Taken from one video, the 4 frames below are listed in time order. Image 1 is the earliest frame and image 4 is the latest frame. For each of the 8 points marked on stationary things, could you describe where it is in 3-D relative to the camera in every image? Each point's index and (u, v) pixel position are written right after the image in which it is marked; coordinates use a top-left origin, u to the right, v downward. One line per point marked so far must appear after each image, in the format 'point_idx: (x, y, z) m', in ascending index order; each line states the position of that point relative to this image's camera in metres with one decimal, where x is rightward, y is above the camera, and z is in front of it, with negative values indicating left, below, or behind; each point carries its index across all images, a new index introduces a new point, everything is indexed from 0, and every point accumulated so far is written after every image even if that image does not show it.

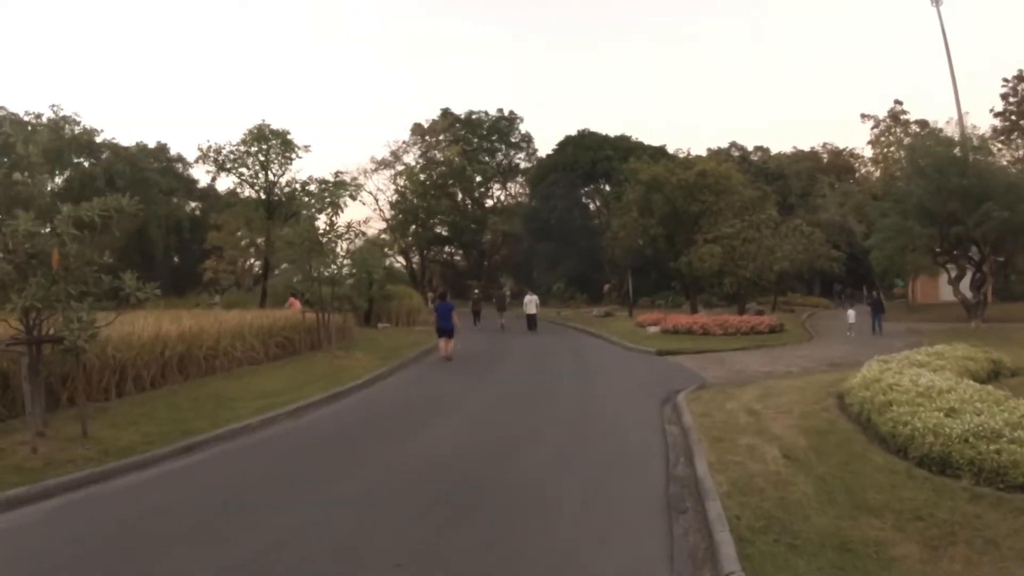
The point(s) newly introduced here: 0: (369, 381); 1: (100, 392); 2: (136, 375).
0: (-2.7, -1.7, +17.7) m
1: (-6.9, -1.7, +15.9) m
2: (-6.7, -1.5, +16.8) m
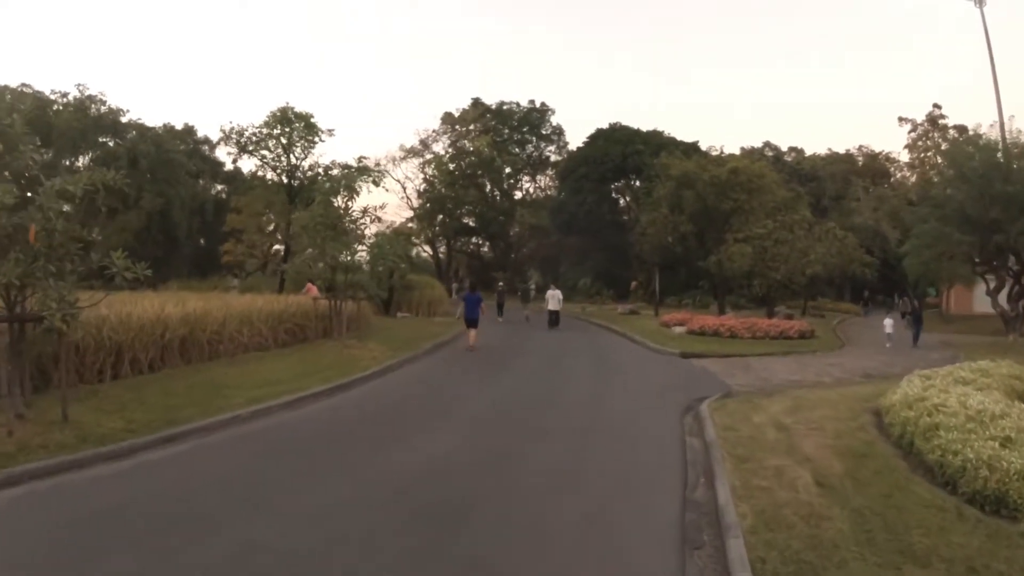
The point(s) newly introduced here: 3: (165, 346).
0: (-2.4, -1.5, +17.0) m
1: (-6.7, -1.3, +15.2) m
2: (-6.4, -1.1, +16.2) m
3: (-6.2, -1.0, +17.0) m
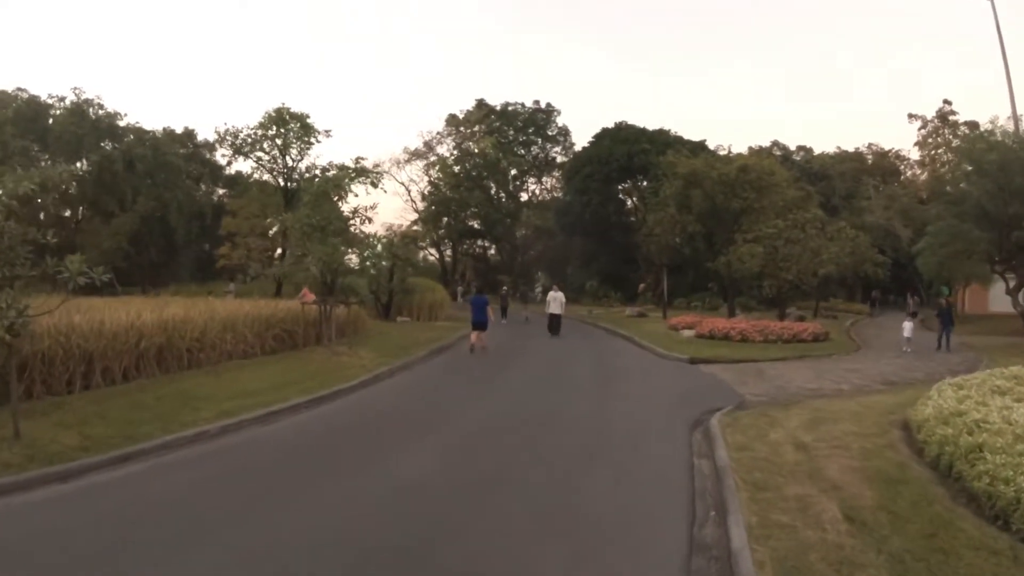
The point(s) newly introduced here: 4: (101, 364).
0: (-2.4, -1.6, +16.0) m
1: (-6.8, -1.4, +14.3) m
2: (-6.5, -1.3, +15.2) m
3: (-6.3, -1.1, +16.0) m
4: (-6.5, -1.2, +15.0) m
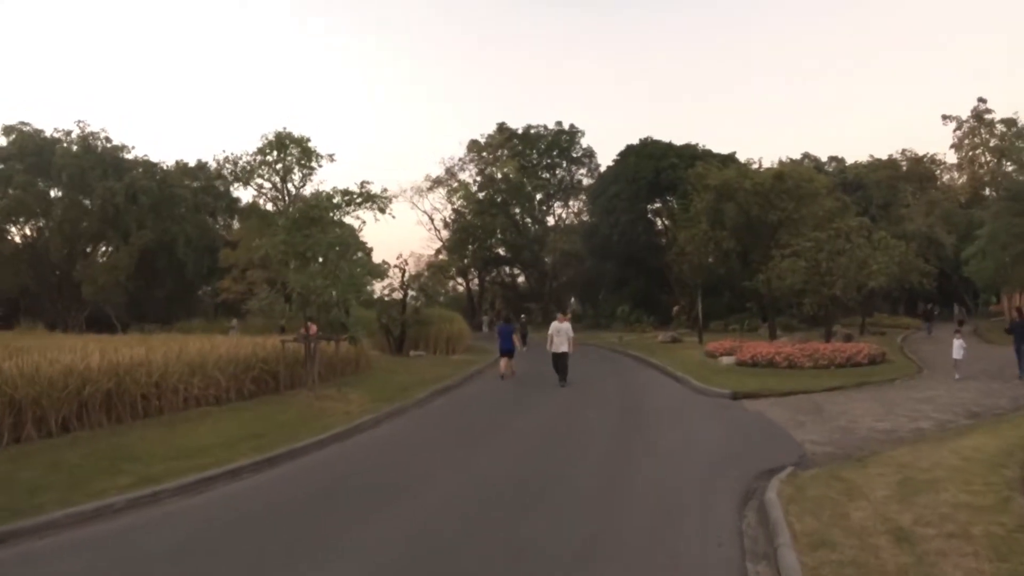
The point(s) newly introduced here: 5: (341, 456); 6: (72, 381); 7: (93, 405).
0: (-2.3, -2.1, +13.5) m
1: (-6.7, -2.1, +11.9) m
2: (-6.4, -1.9, +12.8) m
3: (-6.2, -1.8, +13.6) m
4: (-6.4, -1.9, +12.6) m
5: (-2.1, -2.2, +11.8) m
6: (-6.2, -1.4, +13.3) m
7: (-6.1, -1.8, +13.7) m
